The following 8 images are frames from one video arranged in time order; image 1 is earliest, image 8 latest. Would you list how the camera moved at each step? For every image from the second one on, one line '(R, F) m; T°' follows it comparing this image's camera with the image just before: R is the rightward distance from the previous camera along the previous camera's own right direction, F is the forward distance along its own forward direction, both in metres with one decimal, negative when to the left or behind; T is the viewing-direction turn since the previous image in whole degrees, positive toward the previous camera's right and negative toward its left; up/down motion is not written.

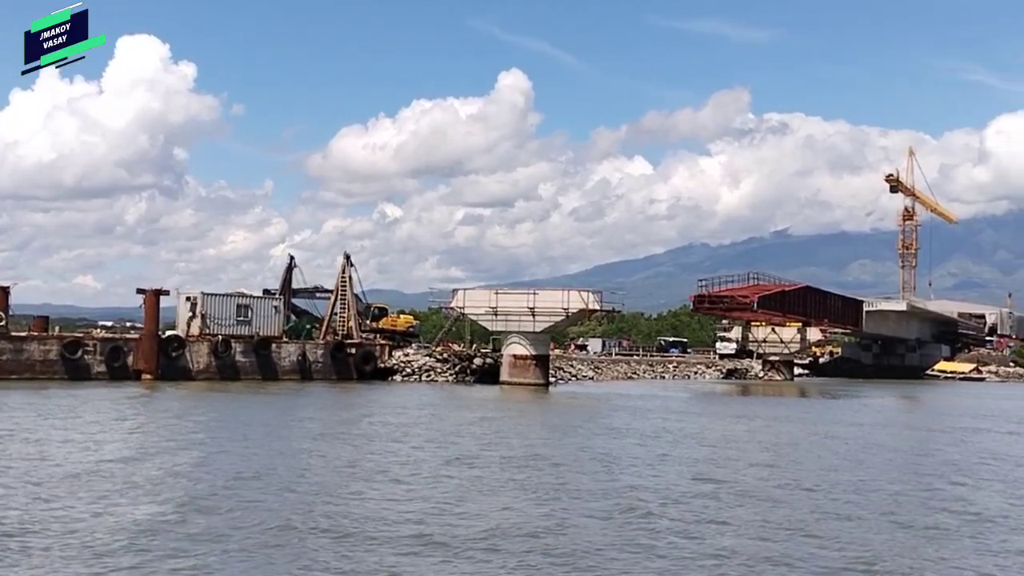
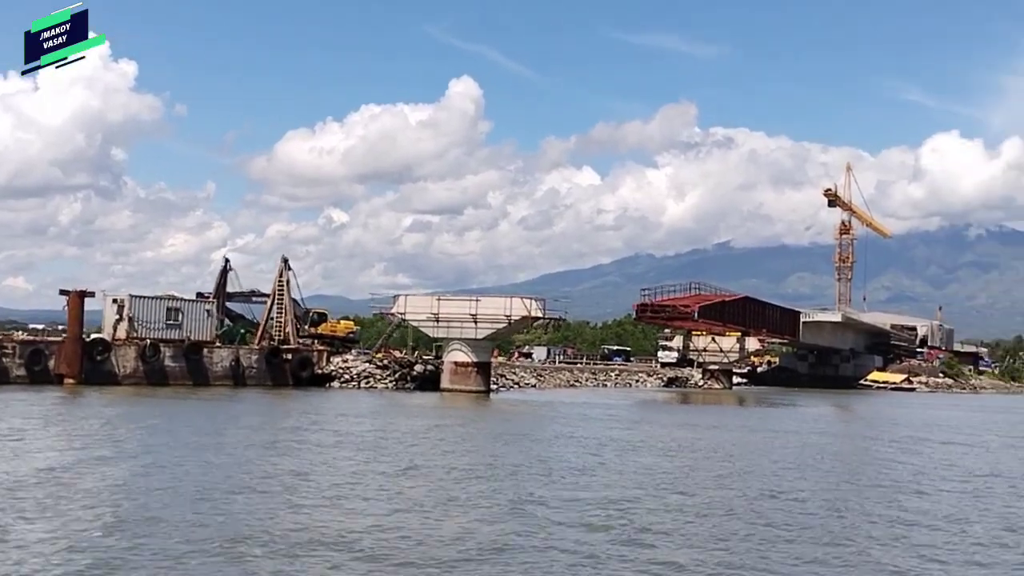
(+0.1, +0.5) m; +3°
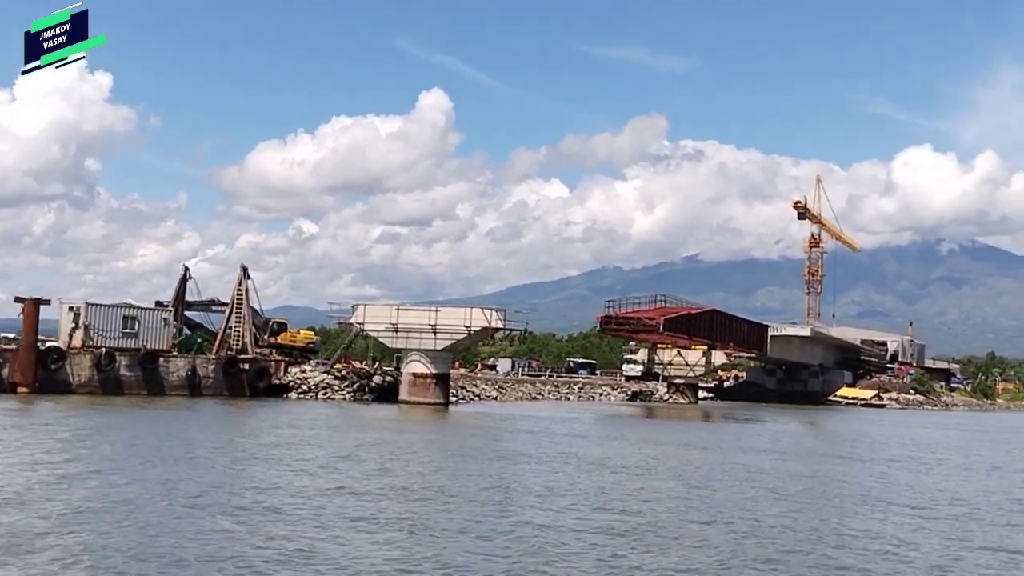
(+0.5, +0.5) m; +2°
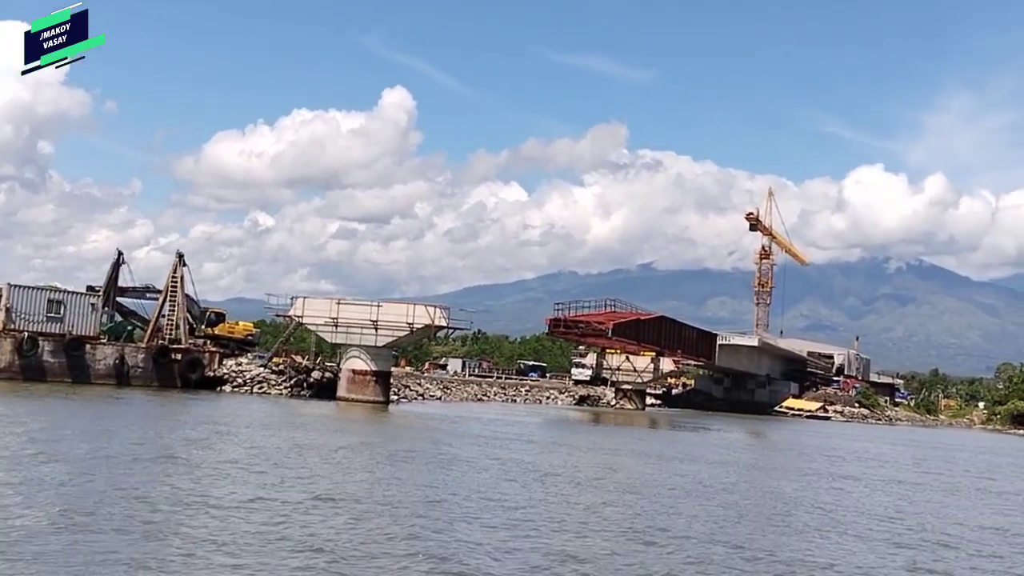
(+0.4, +1.2) m; +3°
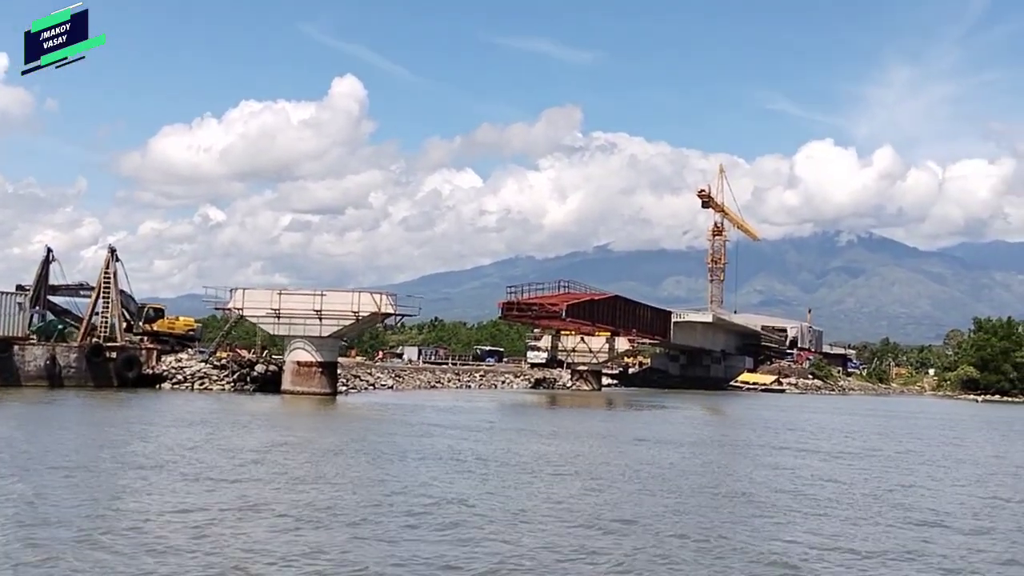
(+0.4, +1.1) m; +2°
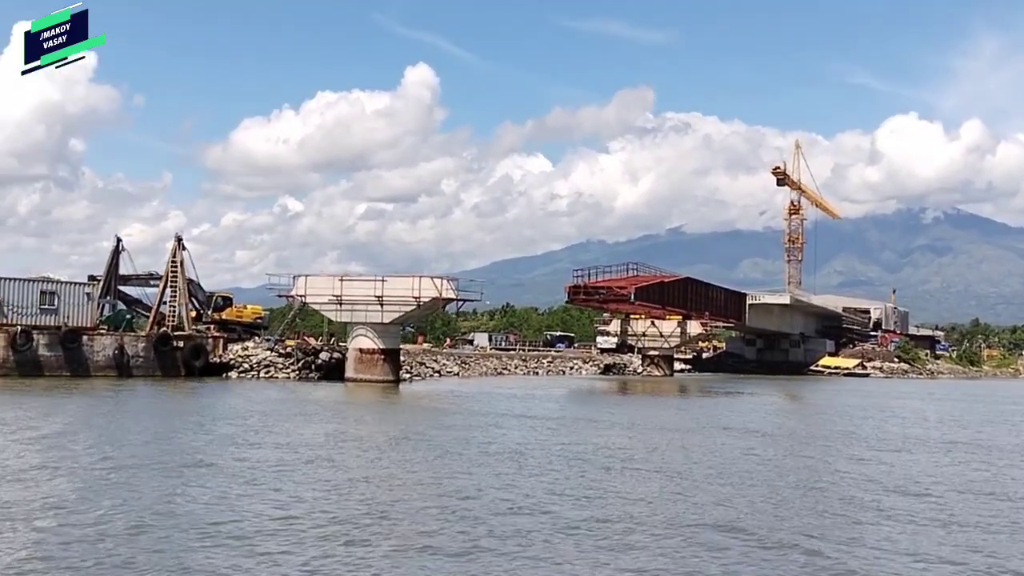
(+0.5, +0.9) m; -4°
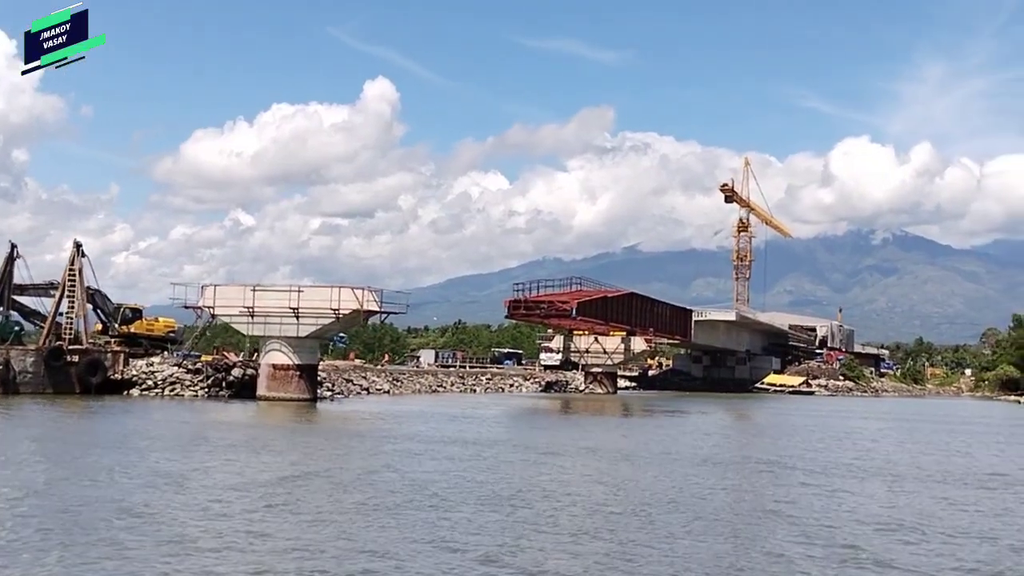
(+1.1, +2.9) m; +3°
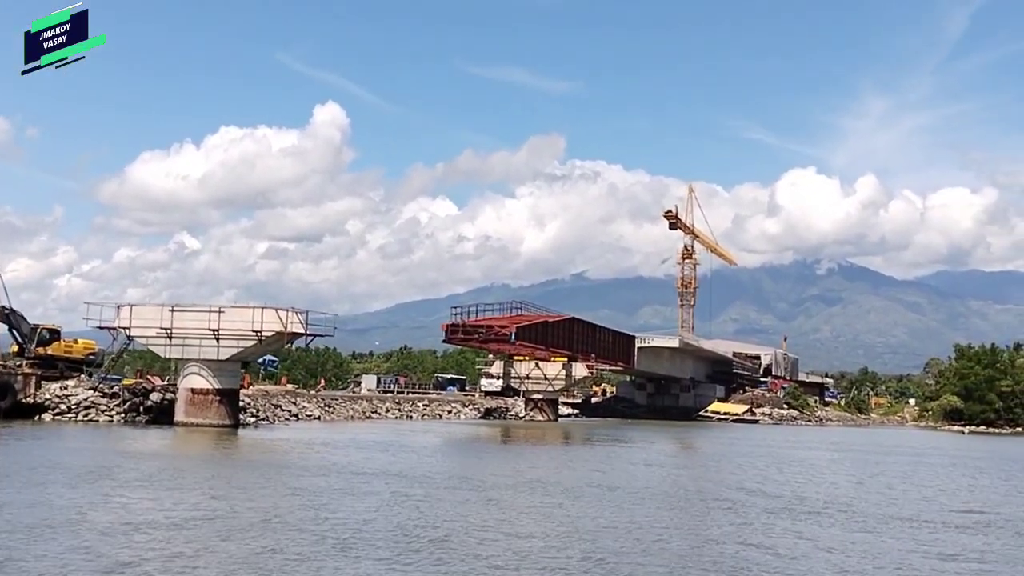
(+0.6, +1.2) m; +3°
